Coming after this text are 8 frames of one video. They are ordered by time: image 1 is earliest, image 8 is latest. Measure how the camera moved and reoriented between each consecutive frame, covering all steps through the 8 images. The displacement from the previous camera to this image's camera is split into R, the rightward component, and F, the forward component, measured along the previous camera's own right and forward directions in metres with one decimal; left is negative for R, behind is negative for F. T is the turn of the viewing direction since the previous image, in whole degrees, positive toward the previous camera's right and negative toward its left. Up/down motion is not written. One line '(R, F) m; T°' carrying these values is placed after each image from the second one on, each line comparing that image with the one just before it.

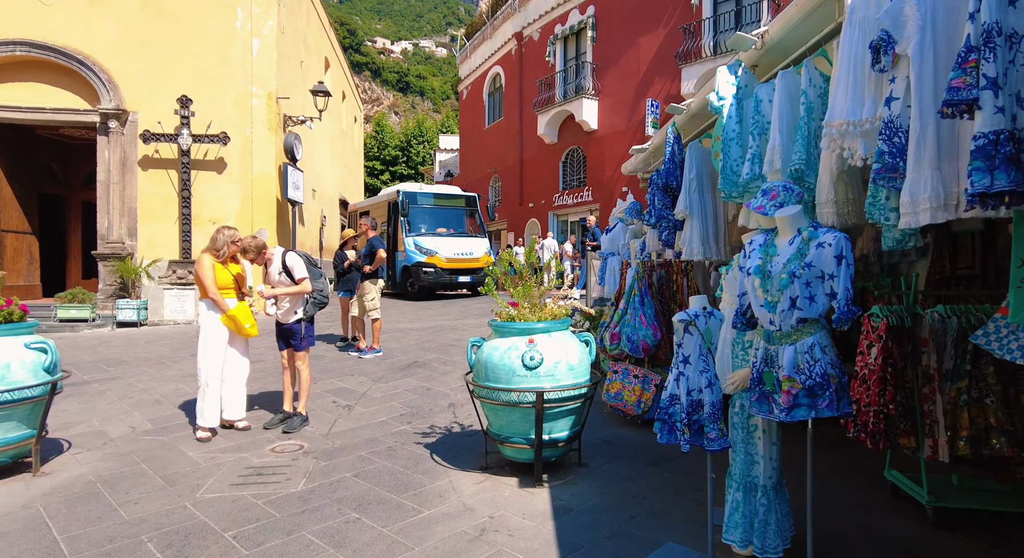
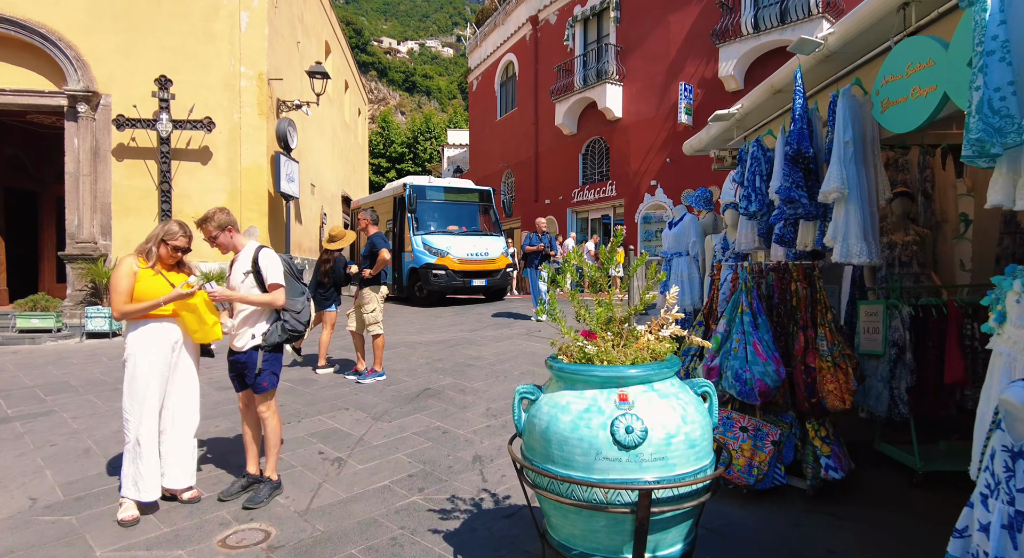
(-0.3, +1.5) m; -1°
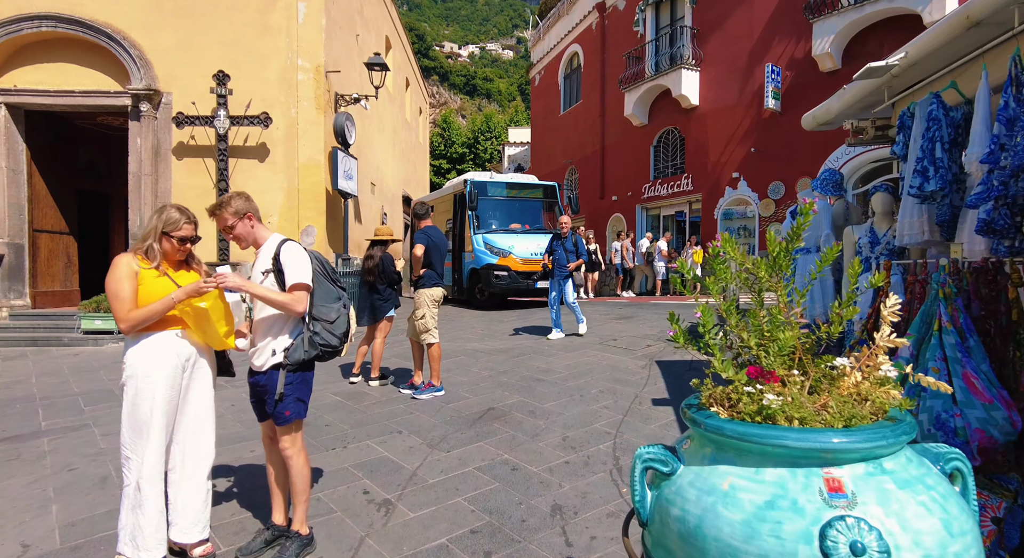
(-0.2, +0.9) m; -6°
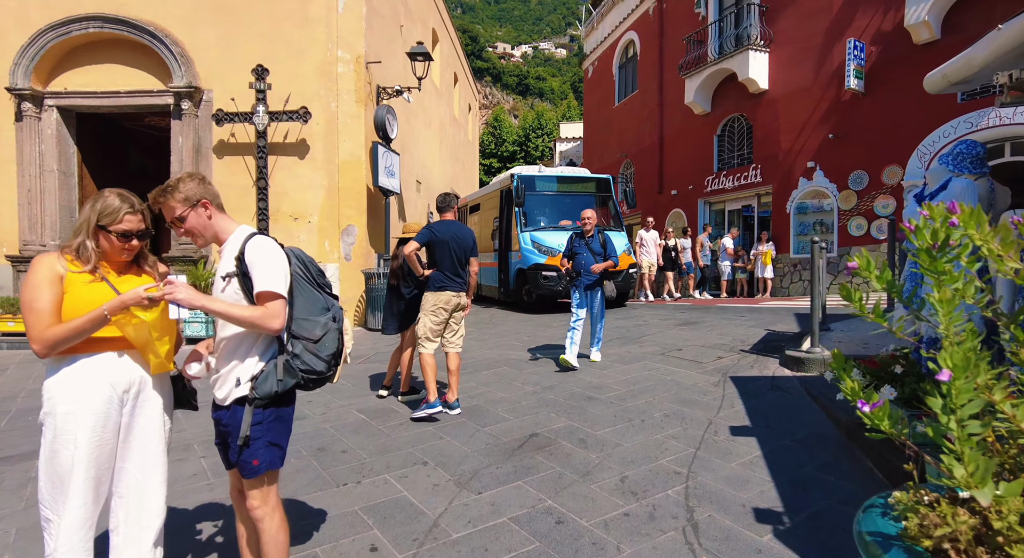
(0.0, +0.8) m; -5°
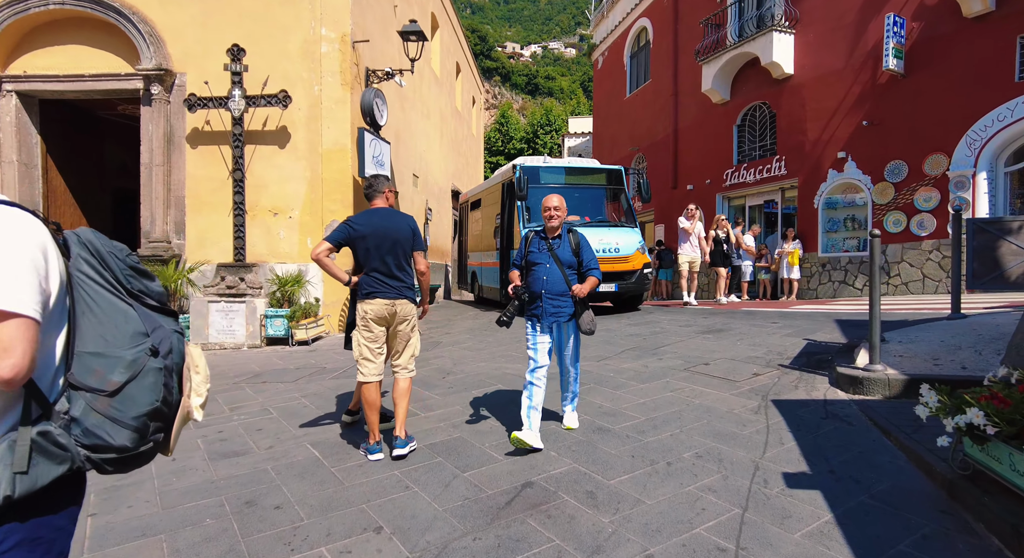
(+0.1, +1.0) m; -1°
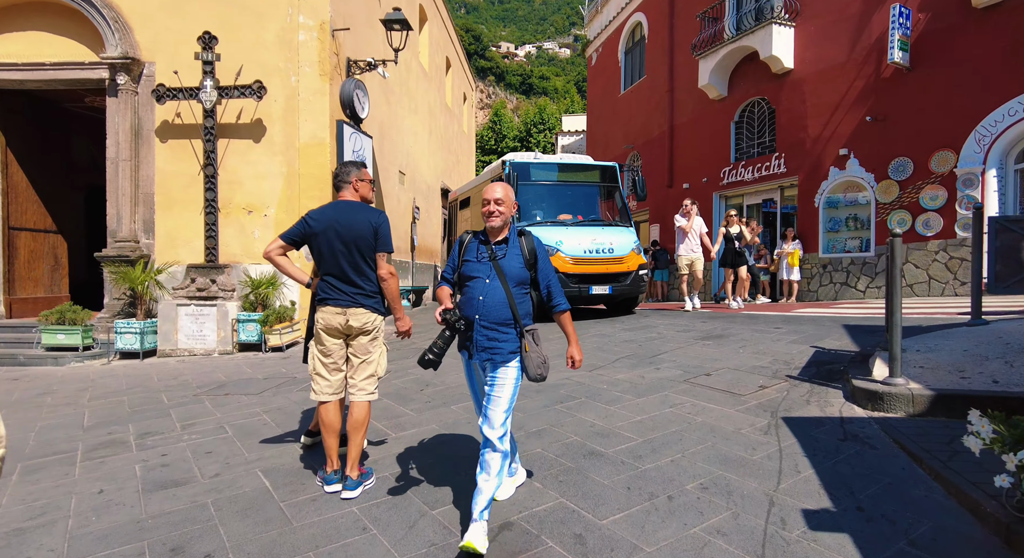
(+0.1, +0.5) m; +1°
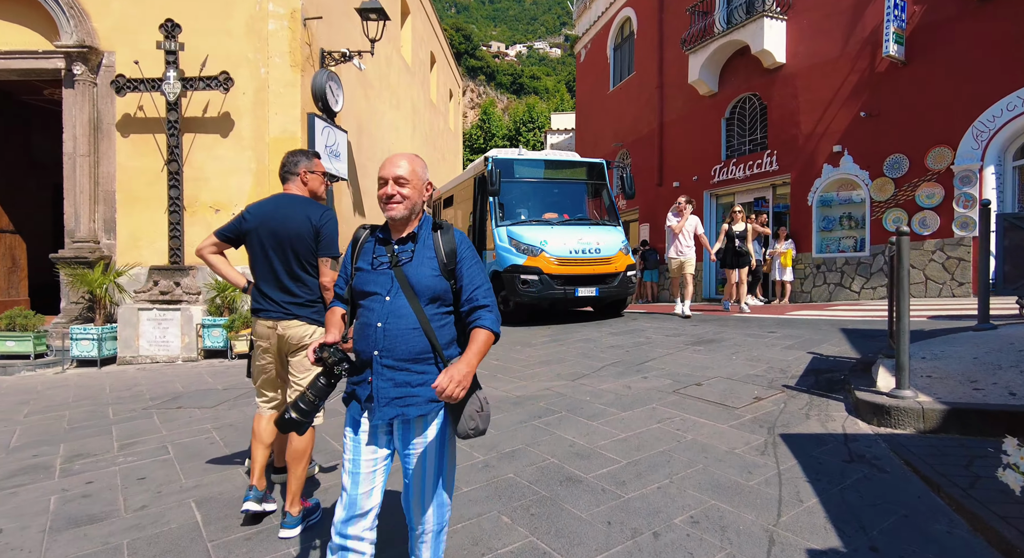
(+0.1, +0.4) m; +1°
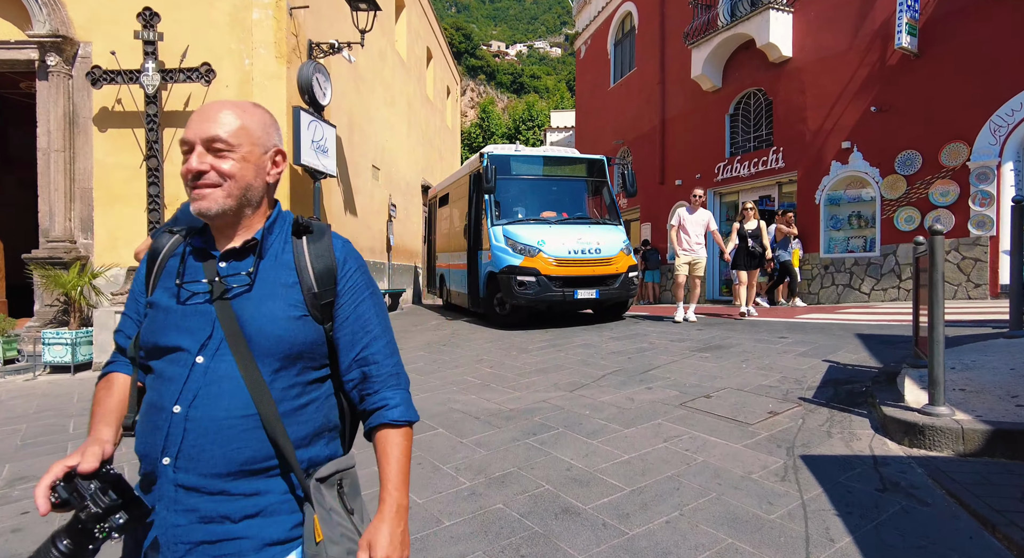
(+0.1, +0.4) m; 0°
